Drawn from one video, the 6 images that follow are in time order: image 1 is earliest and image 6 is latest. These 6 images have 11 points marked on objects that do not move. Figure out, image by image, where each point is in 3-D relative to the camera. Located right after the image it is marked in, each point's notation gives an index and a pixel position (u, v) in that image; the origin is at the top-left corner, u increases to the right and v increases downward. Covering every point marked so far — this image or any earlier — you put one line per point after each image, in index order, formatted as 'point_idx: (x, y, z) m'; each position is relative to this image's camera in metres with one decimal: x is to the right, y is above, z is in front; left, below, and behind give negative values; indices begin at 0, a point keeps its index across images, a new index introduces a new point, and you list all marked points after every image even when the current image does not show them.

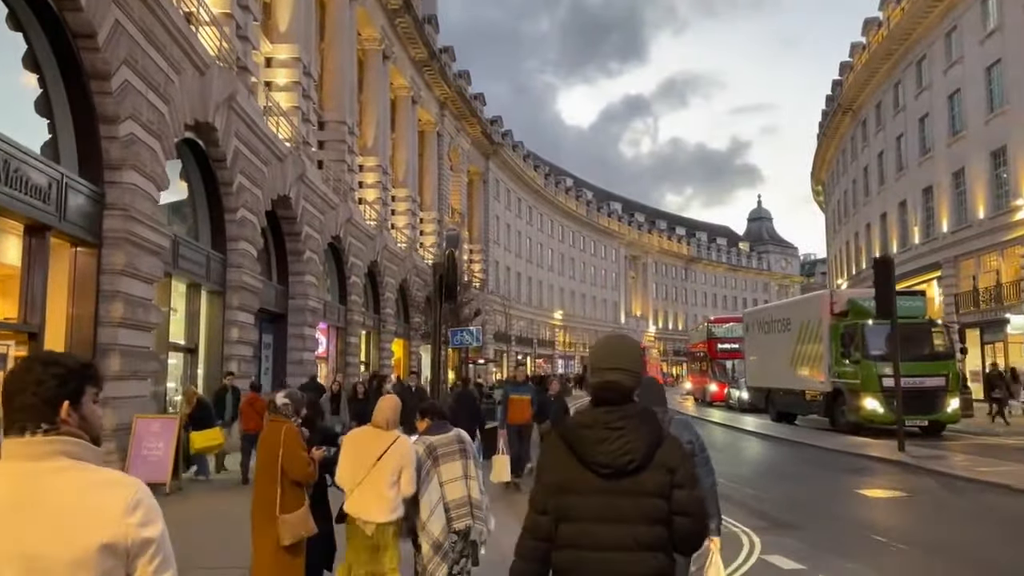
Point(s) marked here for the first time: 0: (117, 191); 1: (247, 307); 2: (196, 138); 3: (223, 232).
0: (-5.7, +1.4, +12.4) m
1: (-6.0, -0.4, +19.4) m
2: (-6.3, +3.0, +17.0) m
3: (-6.3, +1.2, +18.6) m
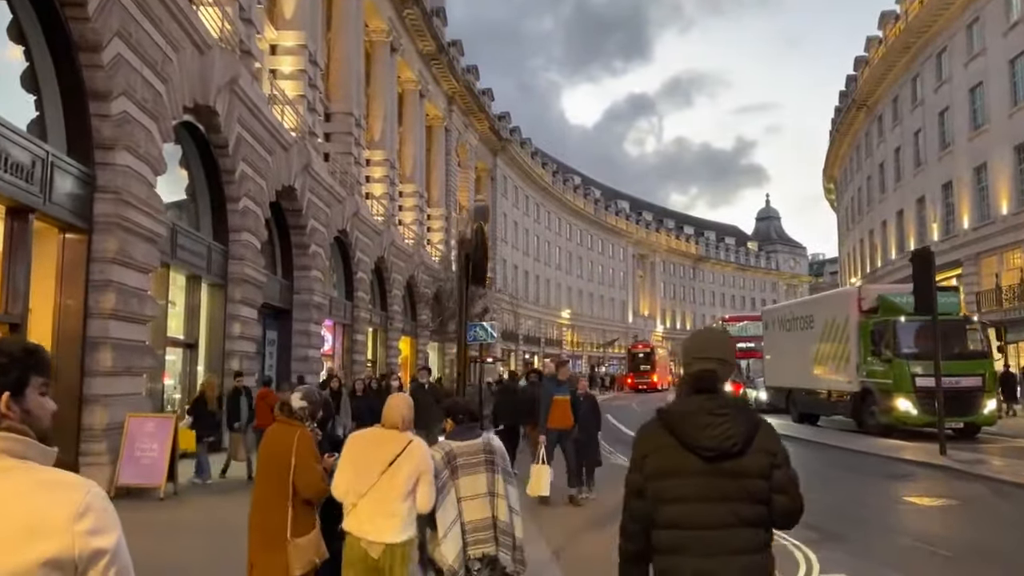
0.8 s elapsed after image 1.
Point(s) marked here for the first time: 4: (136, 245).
0: (-5.4, +1.6, +11.6) m
1: (-5.6, -0.3, +18.5) m
2: (-6.0, +3.1, +16.2) m
3: (-5.9, +1.3, +17.8) m
4: (-5.3, +0.6, +12.1) m
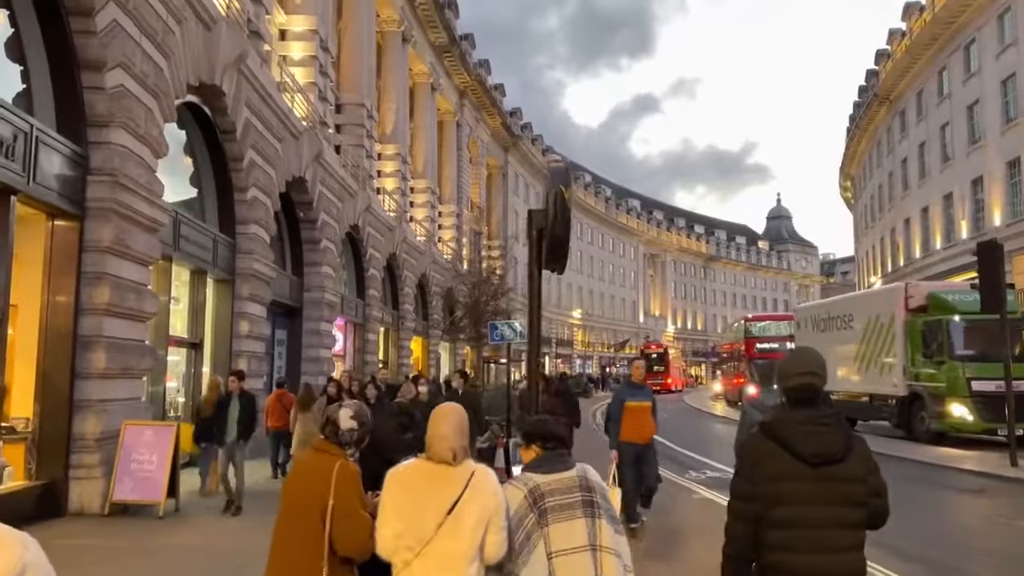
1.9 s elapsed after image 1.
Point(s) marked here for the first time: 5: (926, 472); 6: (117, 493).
0: (-5.0, +1.6, +10.4) m
1: (-5.1, -0.2, +17.4) m
2: (-5.4, +3.2, +15.0) m
3: (-5.4, +1.4, +16.6) m
4: (-4.8, +0.7, +10.9) m
5: (+7.7, -3.4, +16.1) m
6: (-4.6, -2.4, +10.1) m
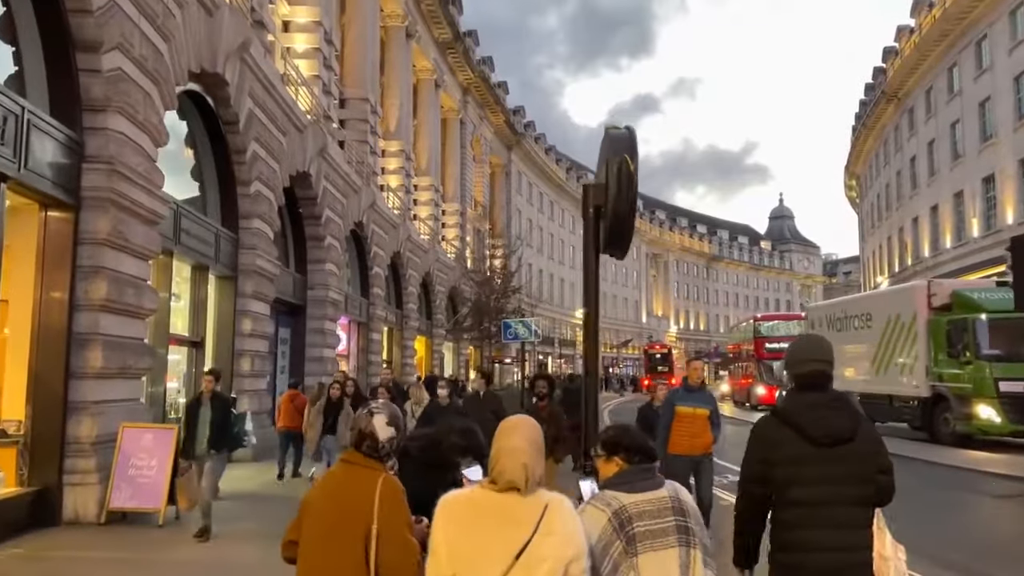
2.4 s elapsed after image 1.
0: (-4.7, +1.7, +9.8) m
1: (-4.9, -0.1, +16.8) m
2: (-5.2, +3.3, +14.4) m
3: (-5.2, +1.5, +16.0) m
4: (-4.6, +0.7, +10.3) m
5: (+8.0, -3.4, +15.5) m
6: (-4.4, -2.3, +9.5) m
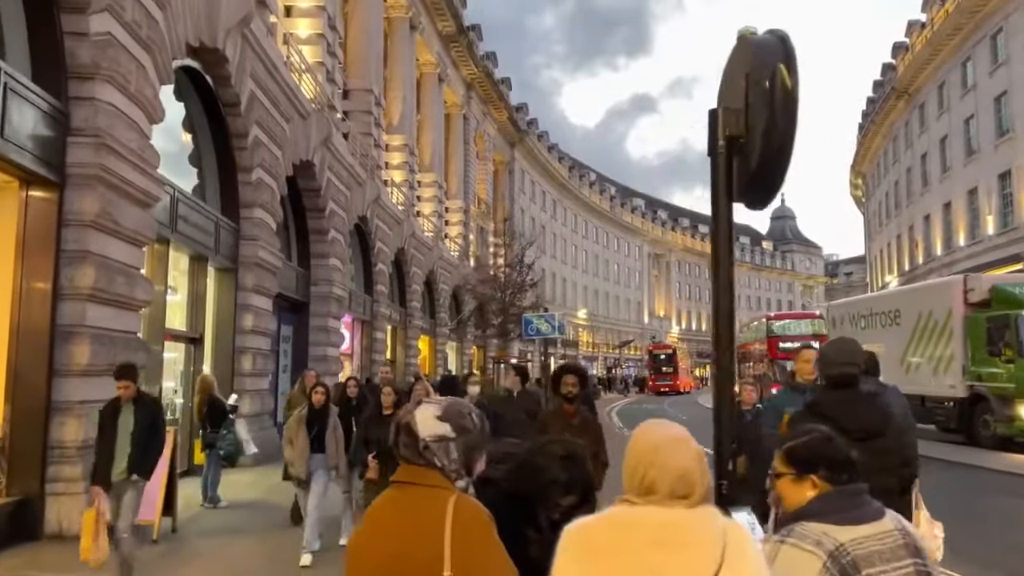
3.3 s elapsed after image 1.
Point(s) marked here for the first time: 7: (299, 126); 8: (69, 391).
0: (-4.4, +1.8, +8.9) m
1: (-4.6, 0.0, +15.8) m
2: (-4.9, +3.4, +13.5) m
3: (-4.8, +1.6, +15.1) m
4: (-4.2, +0.9, +9.4) m
5: (+8.3, -3.3, +14.5) m
6: (-4.1, -2.2, +8.5) m
7: (-4.6, +3.5, +18.7) m
8: (-4.4, -1.0, +8.6) m
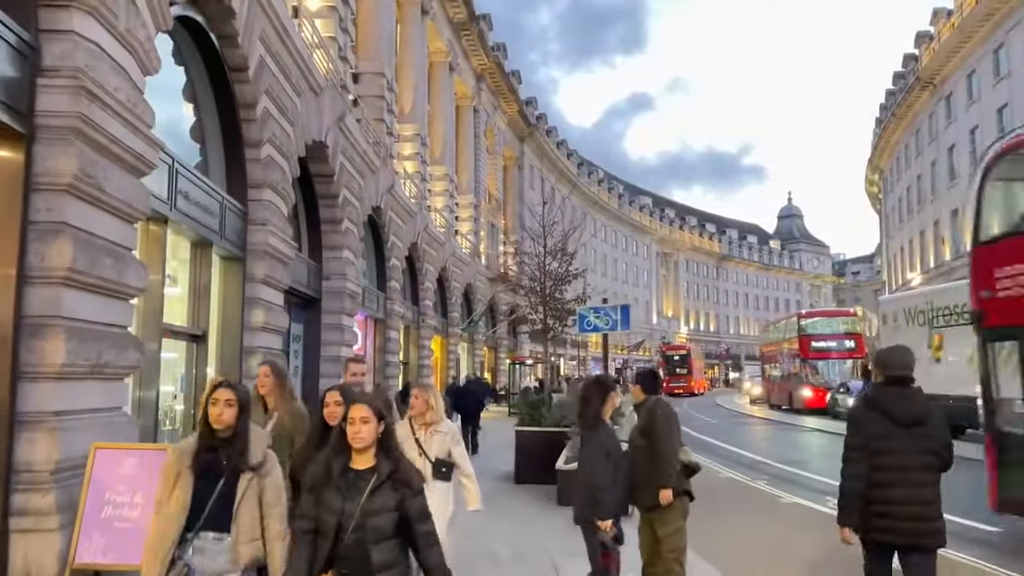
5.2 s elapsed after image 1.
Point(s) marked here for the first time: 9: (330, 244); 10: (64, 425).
0: (-3.7, +2.0, +7.1) m
1: (-3.9, +0.1, +14.0) m
2: (-4.2, +3.5, +11.7) m
3: (-4.2, +1.7, +13.3) m
4: (-3.5, +1.0, +7.6) m
5: (+9.0, -3.1, +12.7) m
6: (-3.4, -2.1, +6.7) m
7: (-3.9, +3.6, +16.9) m
8: (-3.7, -0.9, +6.8) m
9: (-4.2, +1.0, +19.6) m
10: (-3.6, -1.1, +6.9) m
